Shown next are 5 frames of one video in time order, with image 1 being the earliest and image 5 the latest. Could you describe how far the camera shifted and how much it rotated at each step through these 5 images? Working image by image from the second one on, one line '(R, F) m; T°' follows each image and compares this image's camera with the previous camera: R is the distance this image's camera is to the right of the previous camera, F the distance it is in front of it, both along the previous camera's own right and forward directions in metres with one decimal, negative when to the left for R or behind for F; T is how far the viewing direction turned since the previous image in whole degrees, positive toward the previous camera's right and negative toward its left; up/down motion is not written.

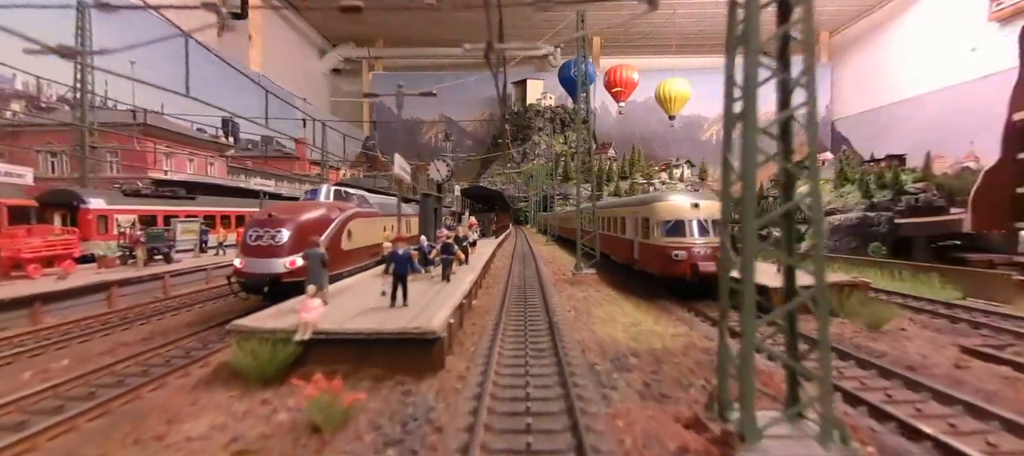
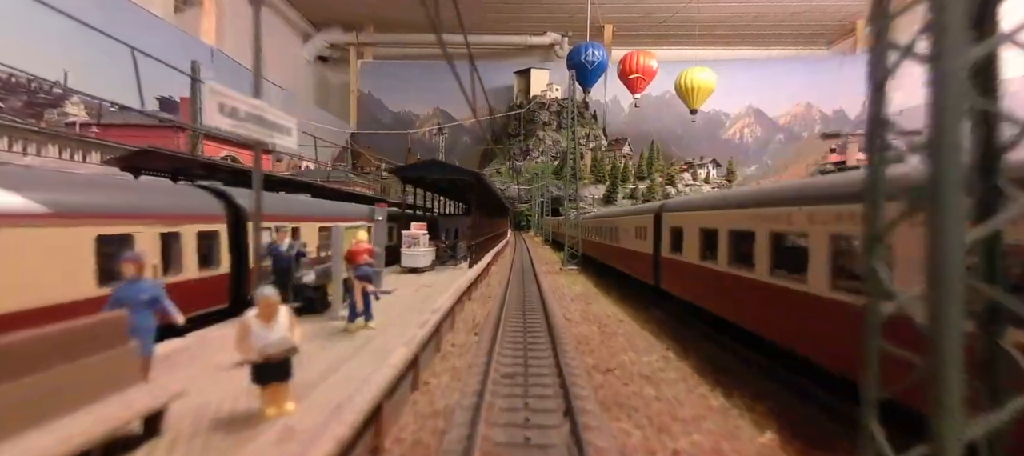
(+0.1, +2.6) m; 0°
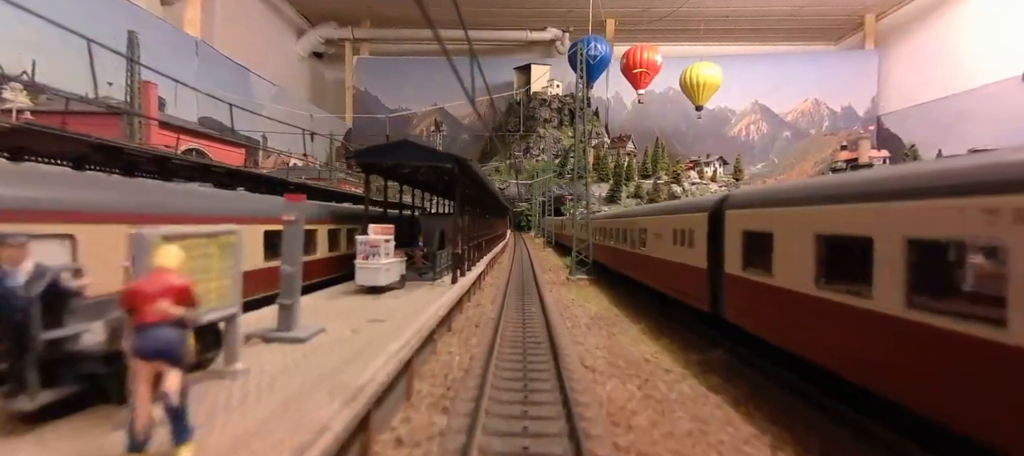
(0.0, +0.6) m; 0°
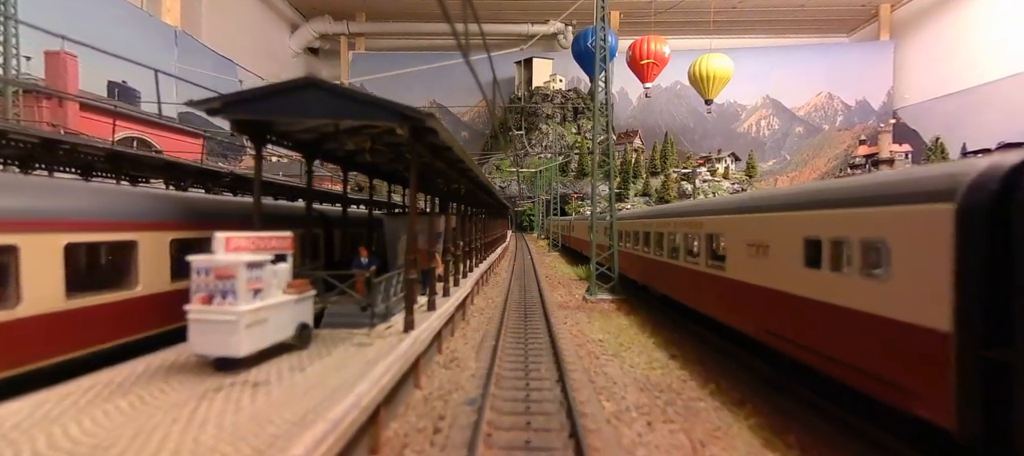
(0.0, +0.8) m; 0°
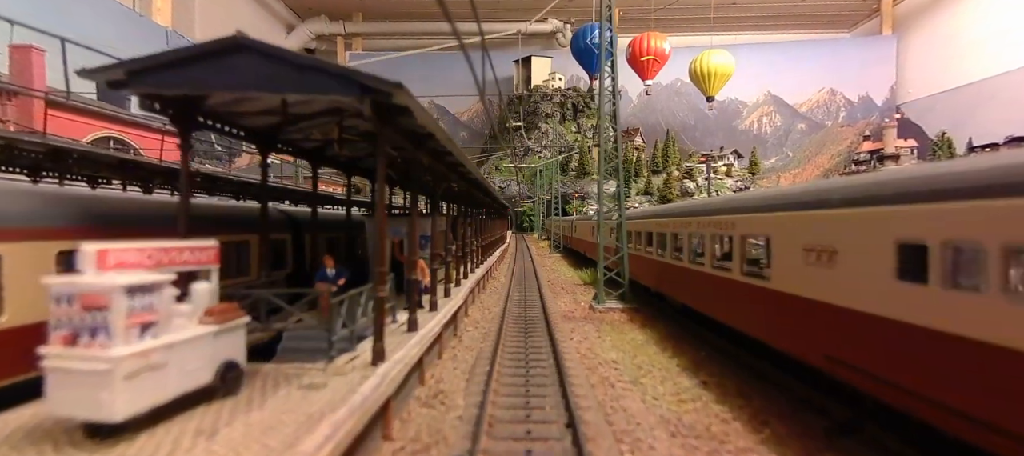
(0.0, +0.2) m; 0°
